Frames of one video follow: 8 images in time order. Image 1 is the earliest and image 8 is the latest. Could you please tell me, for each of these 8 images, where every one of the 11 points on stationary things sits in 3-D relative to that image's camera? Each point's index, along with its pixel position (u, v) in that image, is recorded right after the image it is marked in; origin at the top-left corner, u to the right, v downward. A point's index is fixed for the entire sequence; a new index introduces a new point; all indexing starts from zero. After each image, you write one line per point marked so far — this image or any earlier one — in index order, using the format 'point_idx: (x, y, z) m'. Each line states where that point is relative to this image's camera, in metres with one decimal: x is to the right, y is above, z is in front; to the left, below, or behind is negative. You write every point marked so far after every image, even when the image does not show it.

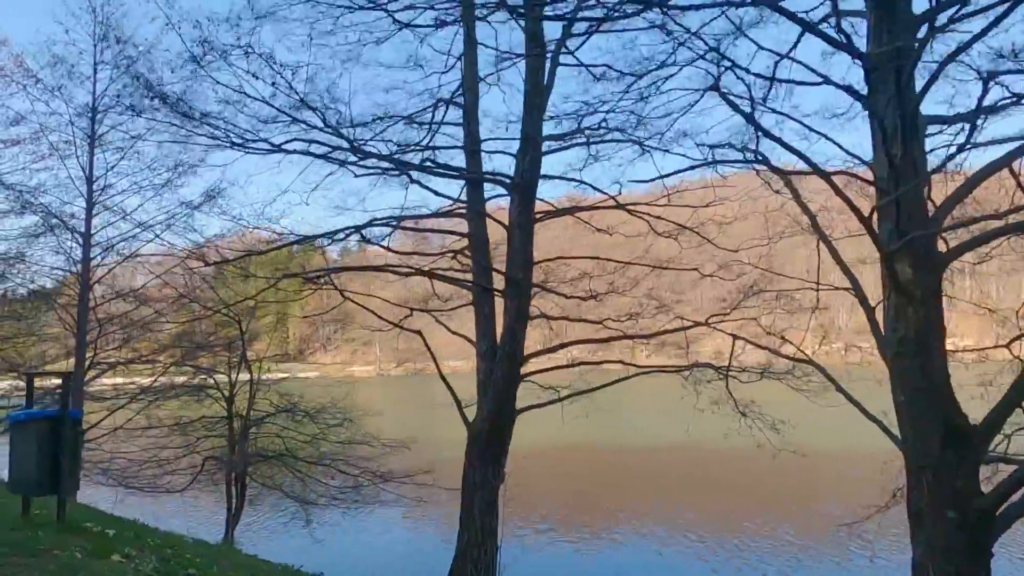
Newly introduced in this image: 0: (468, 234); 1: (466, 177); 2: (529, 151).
0: (-0.5, +0.6, +7.7) m
1: (-0.5, +1.3, +7.5) m
2: (+0.2, +1.4, +6.7) m
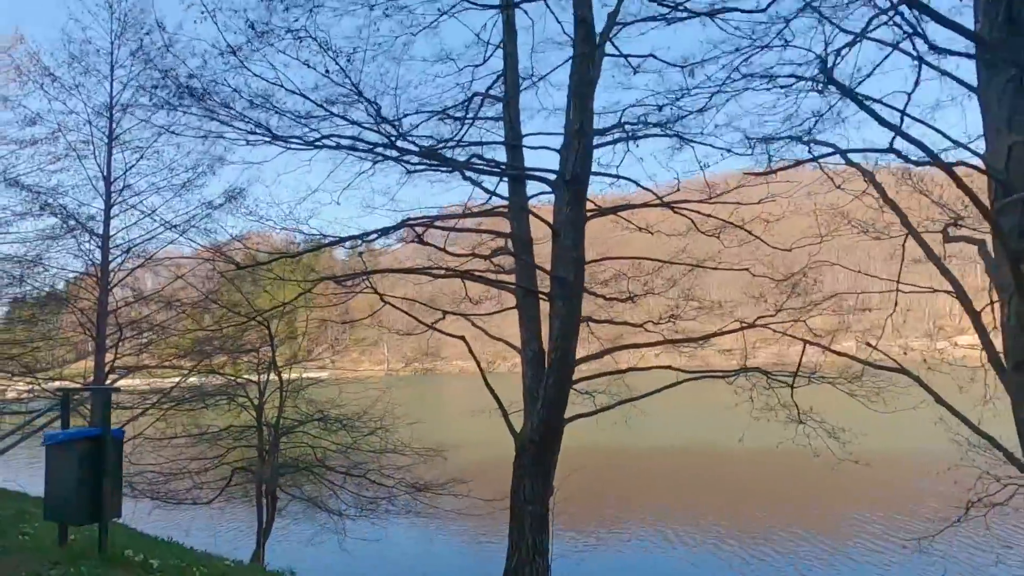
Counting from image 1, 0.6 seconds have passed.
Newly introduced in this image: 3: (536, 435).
0: (0.0, +0.6, +7.3) m
1: (0.0, +1.2, +7.1) m
2: (+0.6, +1.4, +6.3) m
3: (+0.2, -1.4, +6.2) m
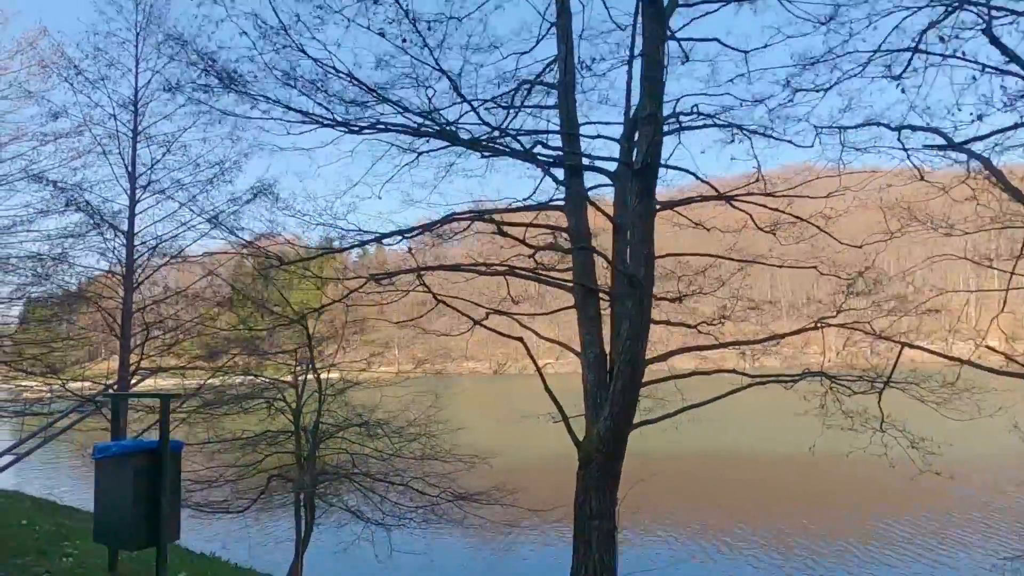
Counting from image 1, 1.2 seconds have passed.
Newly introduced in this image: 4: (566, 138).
0: (+0.6, +0.6, +6.9) m
1: (+0.5, +1.3, +6.7) m
2: (+1.2, +1.4, +5.9) m
3: (+0.8, -1.4, +5.8) m
4: (+0.6, +1.6, +6.9) m
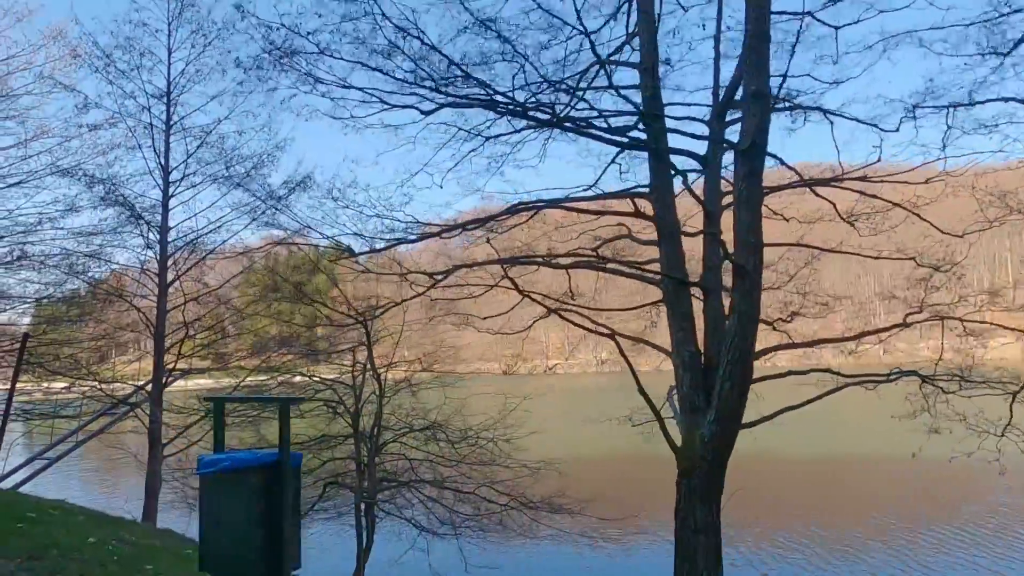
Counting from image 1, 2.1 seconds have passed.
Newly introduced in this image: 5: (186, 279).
0: (+1.3, +0.7, +6.4) m
1: (+1.3, +1.3, +6.2) m
2: (+2.0, +1.4, +5.4) m
3: (+1.6, -1.3, +5.3) m
4: (+1.3, +1.6, +6.4) m
5: (-5.2, +0.2, +10.7) m
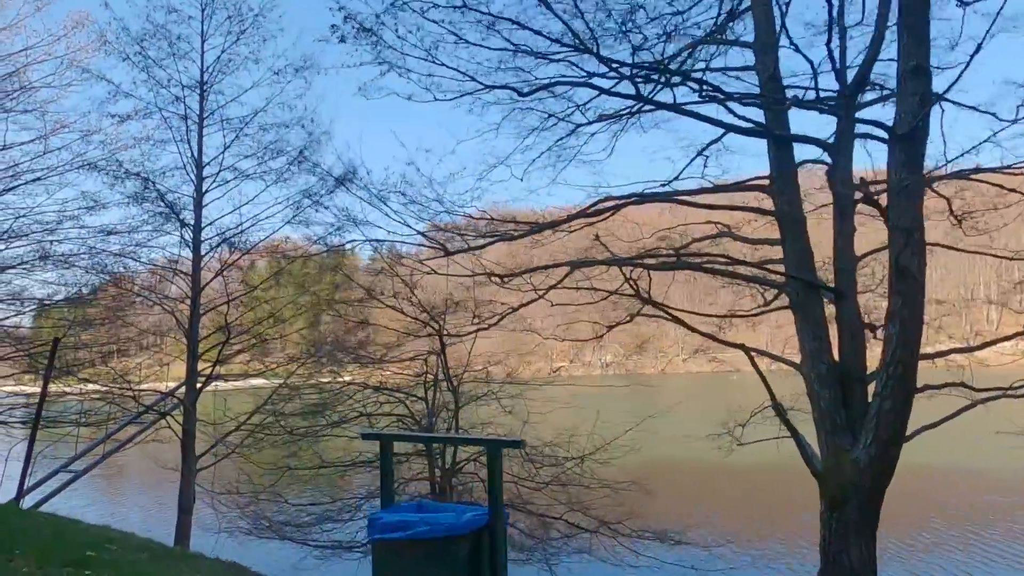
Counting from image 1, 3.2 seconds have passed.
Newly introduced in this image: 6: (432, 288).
0: (+2.2, +0.6, +5.7) m
1: (+2.2, +1.3, +5.5) m
2: (+2.8, +1.4, +4.7) m
3: (+2.4, -1.3, +4.6) m
4: (+2.2, +1.6, +5.7) m
5: (-4.3, +0.1, +10.0) m
6: (-1.0, 0.0, +9.3) m
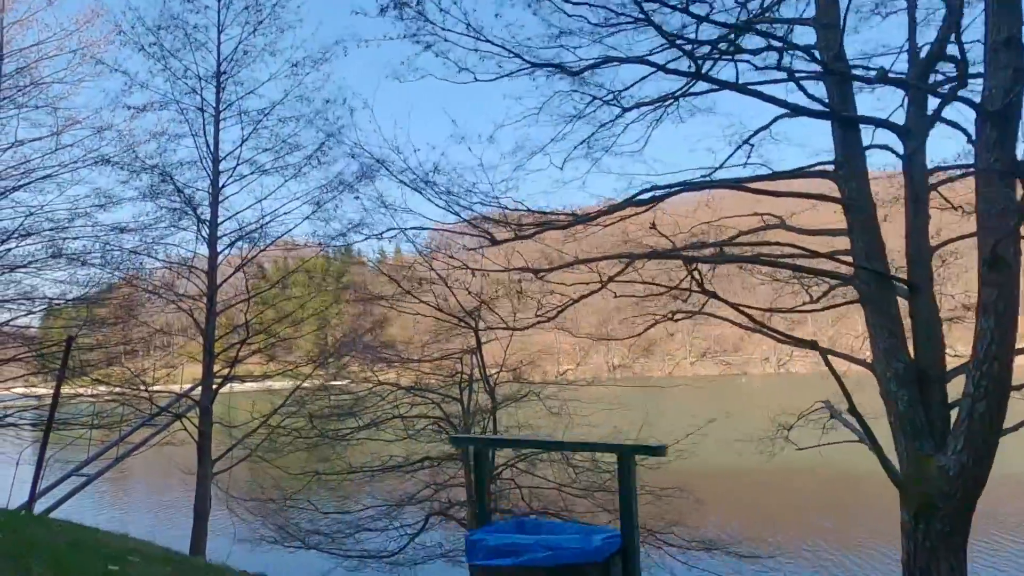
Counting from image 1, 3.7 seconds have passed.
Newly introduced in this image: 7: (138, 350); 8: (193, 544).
0: (+2.6, +0.7, +5.3) m
1: (+2.6, +1.3, +5.1) m
2: (+3.2, +1.5, +4.3) m
3: (+2.8, -1.3, +4.2) m
4: (+2.6, +1.6, +5.3) m
5: (-3.9, +0.2, +9.7) m
6: (-0.6, +0.1, +8.9) m
7: (-6.3, -1.0, +11.3) m
8: (-4.5, -3.6, +9.5) m
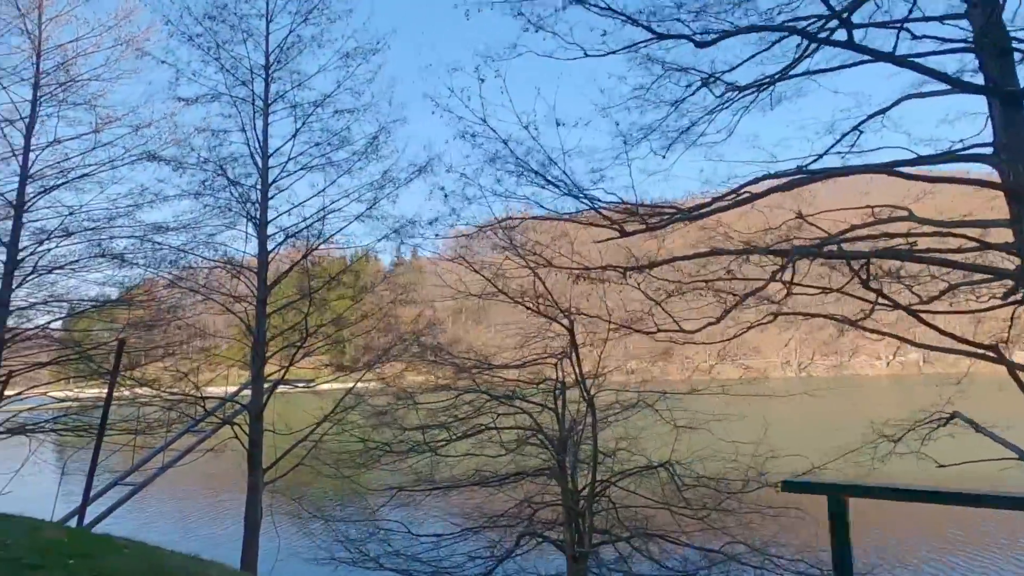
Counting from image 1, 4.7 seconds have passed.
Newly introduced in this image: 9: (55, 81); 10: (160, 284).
0: (+3.4, +0.7, +4.7) m
1: (+3.4, +1.4, +4.5) m
2: (+4.0, +1.5, +3.7) m
3: (+3.6, -1.2, +3.6) m
4: (+3.4, +1.7, +4.7) m
5: (-3.0, +0.2, +9.2) m
6: (+0.3, +0.1, +8.4) m
7: (-5.4, -1.1, +10.8) m
8: (-3.6, -3.7, +9.0) m
9: (-9.2, +4.2, +13.4) m
10: (-5.4, +0.1, +10.3) m
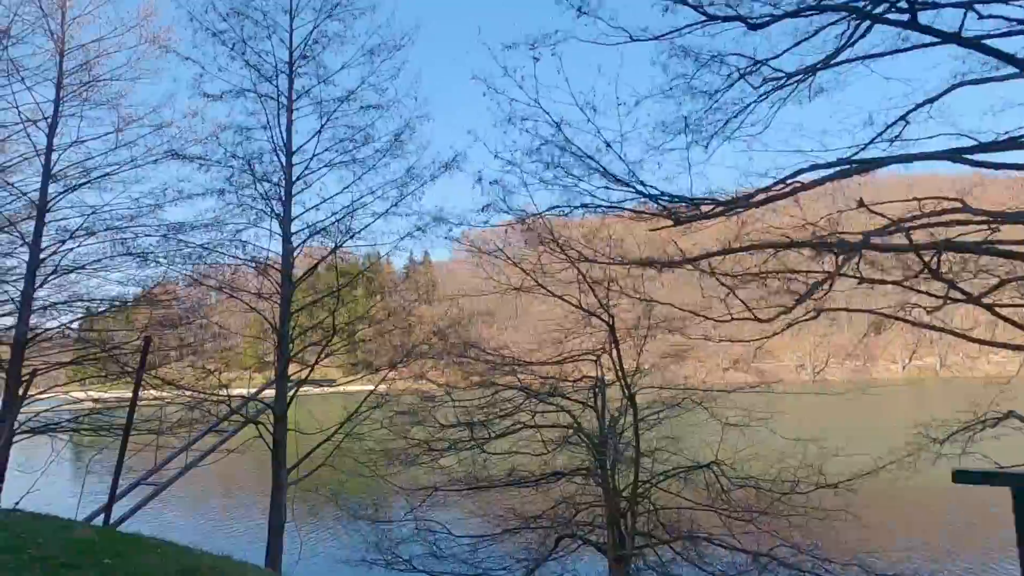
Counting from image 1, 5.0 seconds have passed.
0: (+3.7, +0.8, +4.5) m
1: (+3.7, +1.4, +4.3) m
2: (+4.3, +1.6, +3.5) m
3: (+3.9, -1.2, +3.4) m
4: (+3.7, +1.7, +4.5) m
5: (-2.6, +0.2, +9.1) m
6: (+0.6, +0.1, +8.2) m
7: (-5.0, -1.0, +10.8) m
8: (-3.2, -3.6, +8.9) m
9: (-8.8, +4.2, +13.4) m
10: (-5.0, +0.1, +10.2) m
